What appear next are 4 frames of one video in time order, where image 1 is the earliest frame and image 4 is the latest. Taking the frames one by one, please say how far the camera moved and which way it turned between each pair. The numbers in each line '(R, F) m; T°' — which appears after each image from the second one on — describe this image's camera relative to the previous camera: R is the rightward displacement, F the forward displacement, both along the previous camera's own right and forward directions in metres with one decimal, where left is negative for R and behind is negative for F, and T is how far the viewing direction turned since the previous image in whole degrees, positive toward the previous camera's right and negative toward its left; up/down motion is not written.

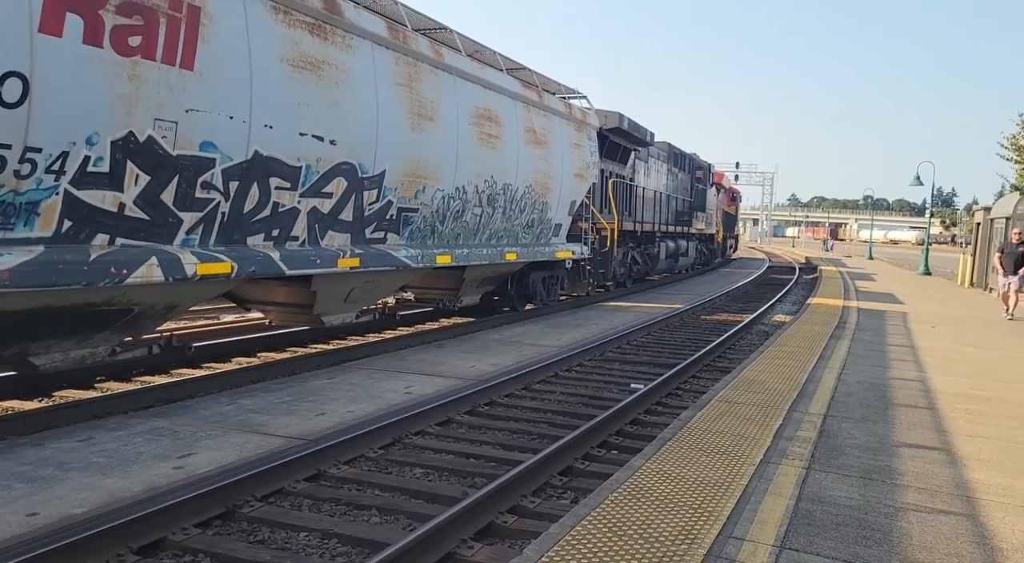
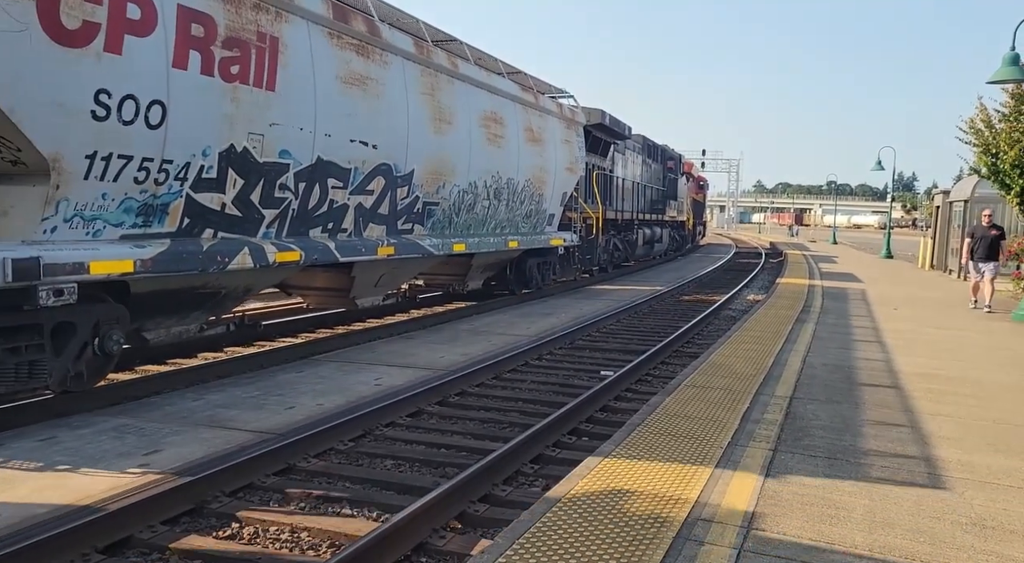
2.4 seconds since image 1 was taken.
(-0.6, -1.5) m; +2°
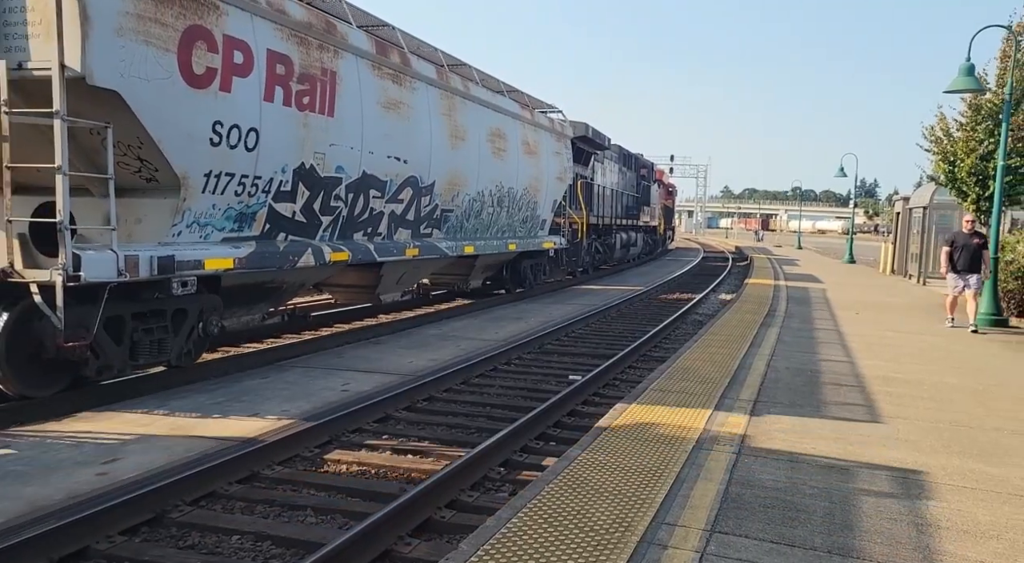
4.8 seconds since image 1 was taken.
(-0.6, -1.6) m; +2°
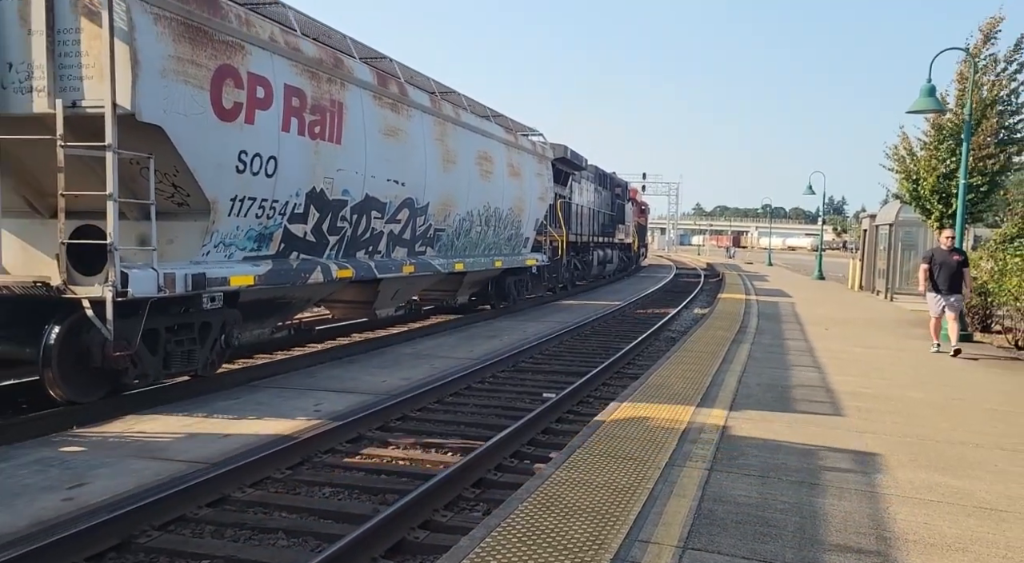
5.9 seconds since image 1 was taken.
(-0.2, -0.8) m; +2°
